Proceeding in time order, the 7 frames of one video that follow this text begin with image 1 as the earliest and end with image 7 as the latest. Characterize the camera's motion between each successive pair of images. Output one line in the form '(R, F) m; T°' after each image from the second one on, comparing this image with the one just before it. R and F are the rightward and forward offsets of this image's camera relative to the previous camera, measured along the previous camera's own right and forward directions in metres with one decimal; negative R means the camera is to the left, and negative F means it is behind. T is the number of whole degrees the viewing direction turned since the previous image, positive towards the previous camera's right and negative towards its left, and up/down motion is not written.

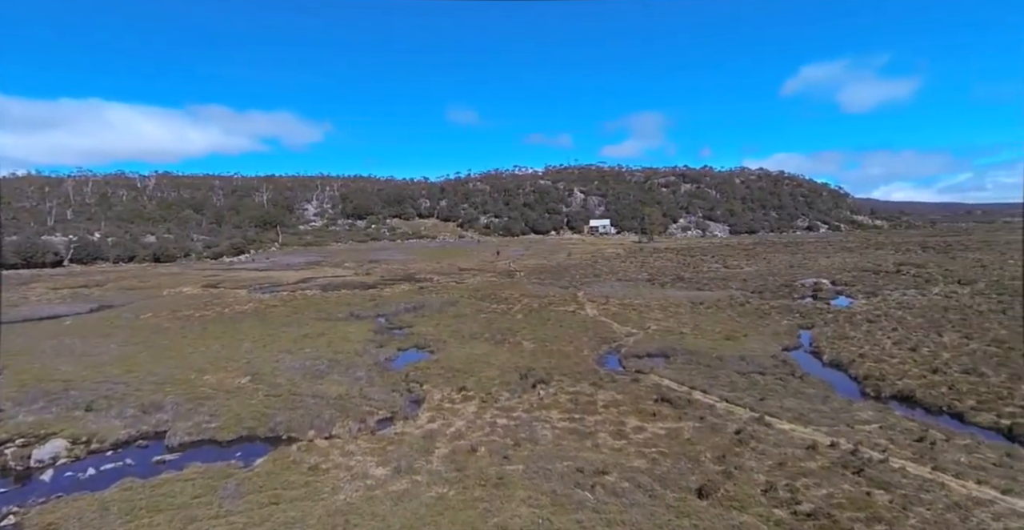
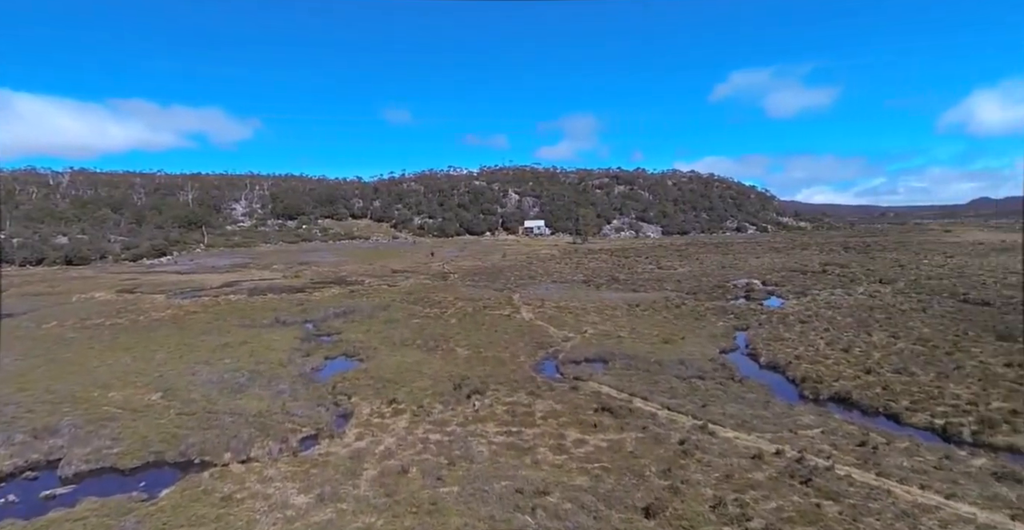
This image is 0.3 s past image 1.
(+0.1, +1.0) m; +6°
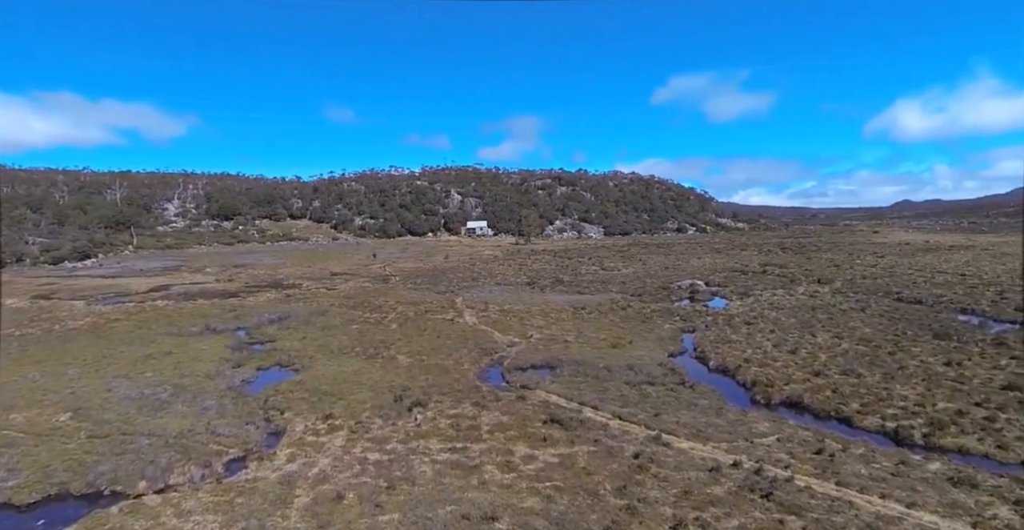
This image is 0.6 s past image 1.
(0.0, +1.0) m; +5°
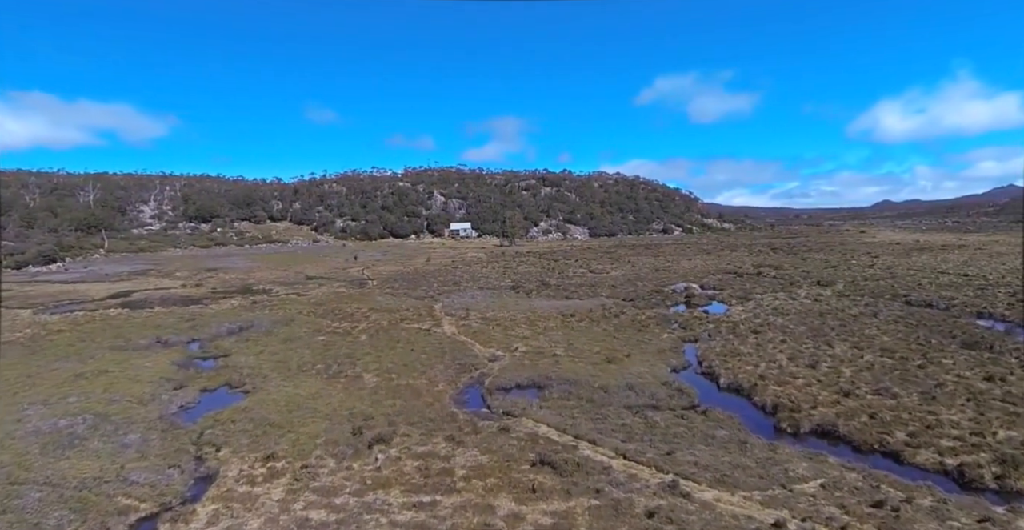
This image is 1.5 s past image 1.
(+0.1, +3.0) m; +1°
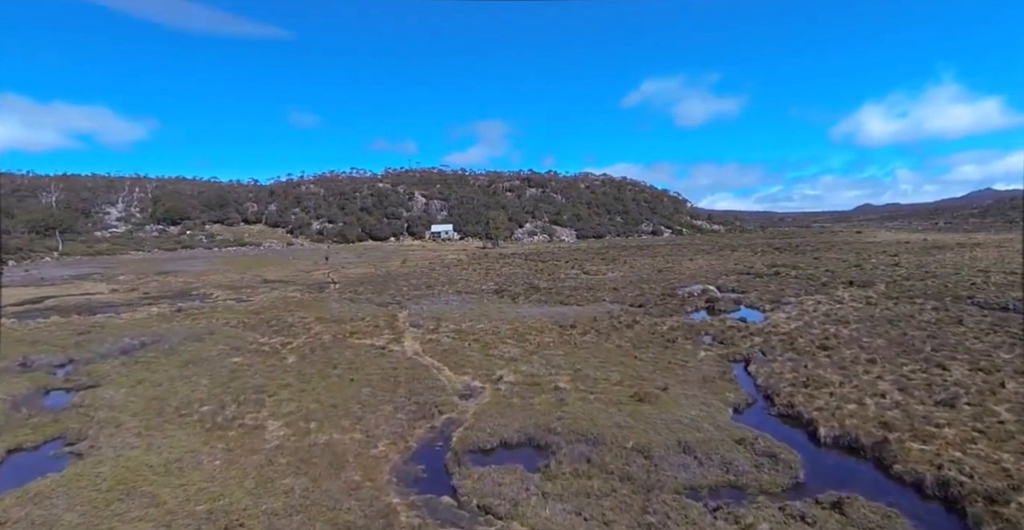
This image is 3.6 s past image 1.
(0.0, +7.4) m; +1°
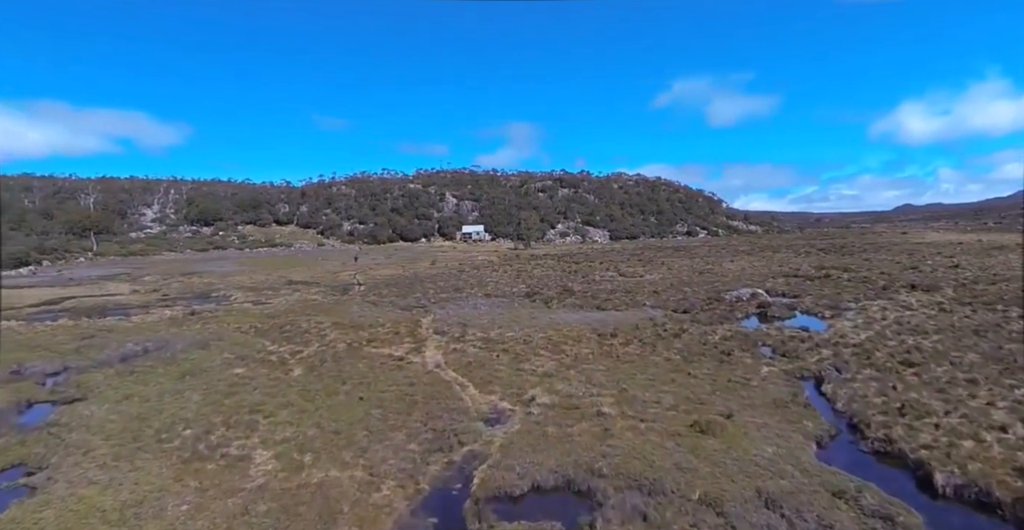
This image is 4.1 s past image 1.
(-0.1, +2.5) m; -3°
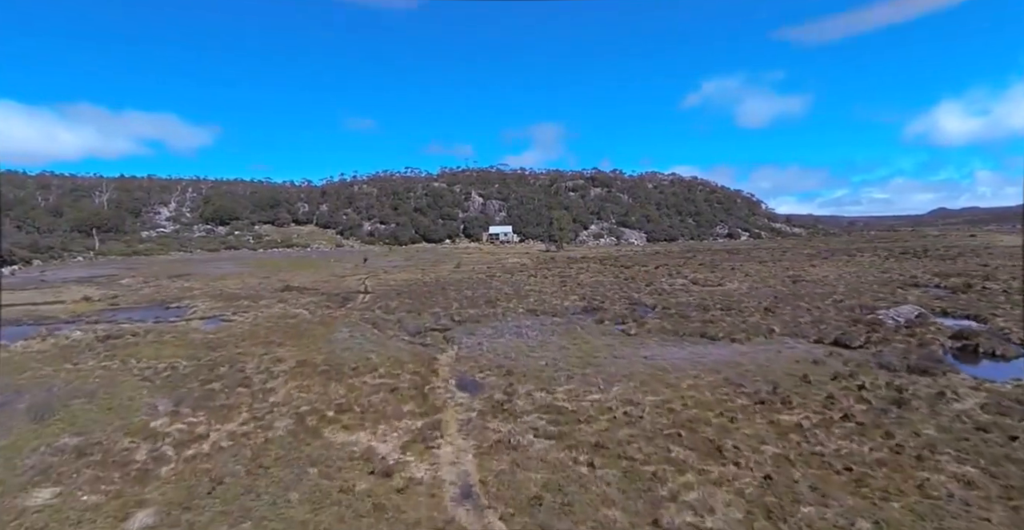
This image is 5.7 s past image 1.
(-1.3, +10.3) m; -2°
